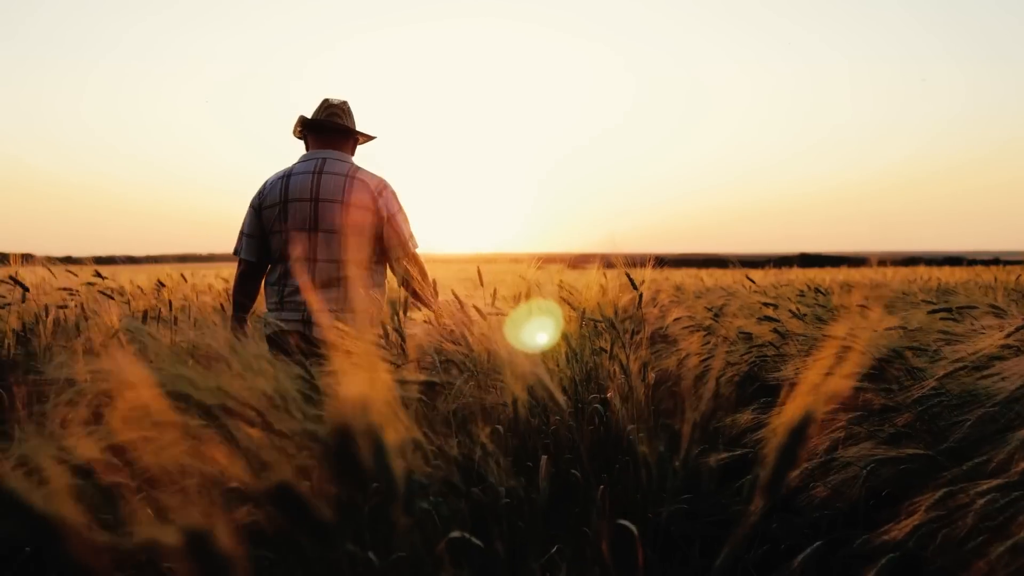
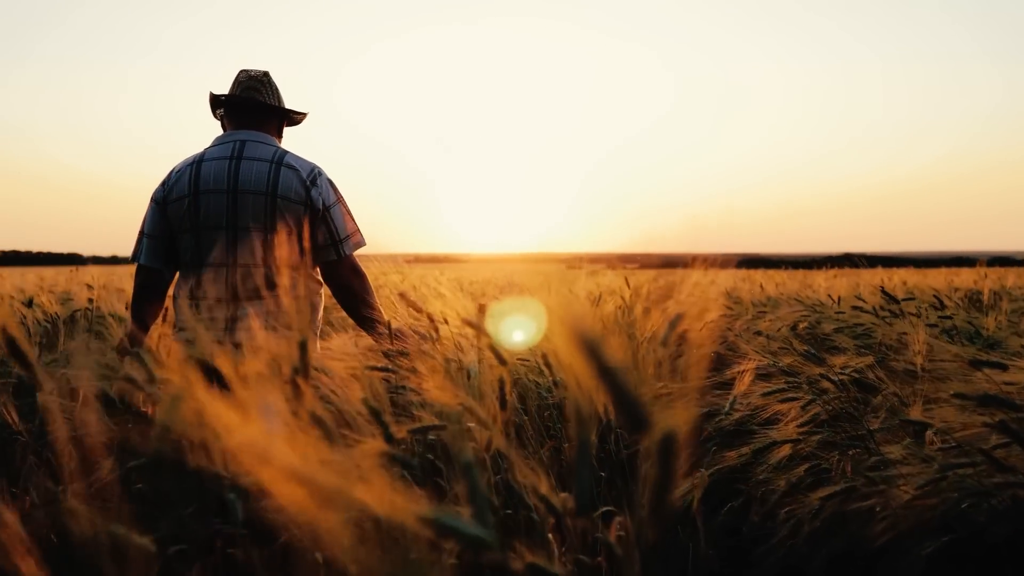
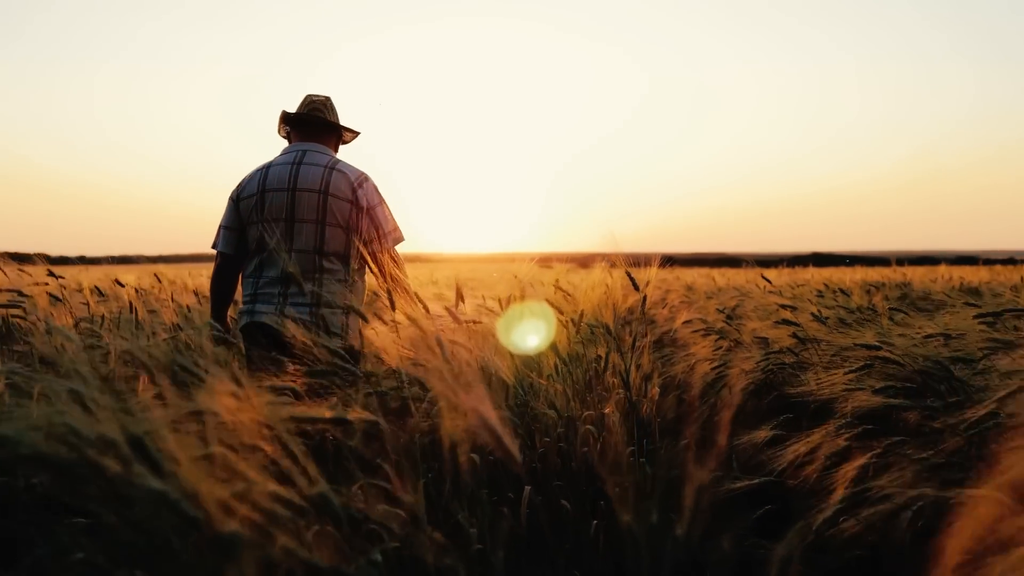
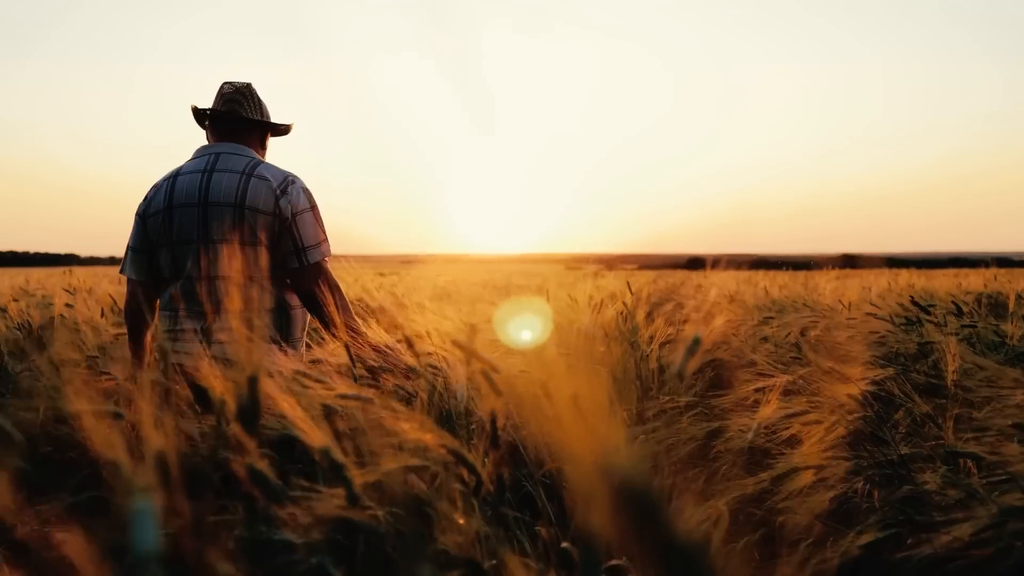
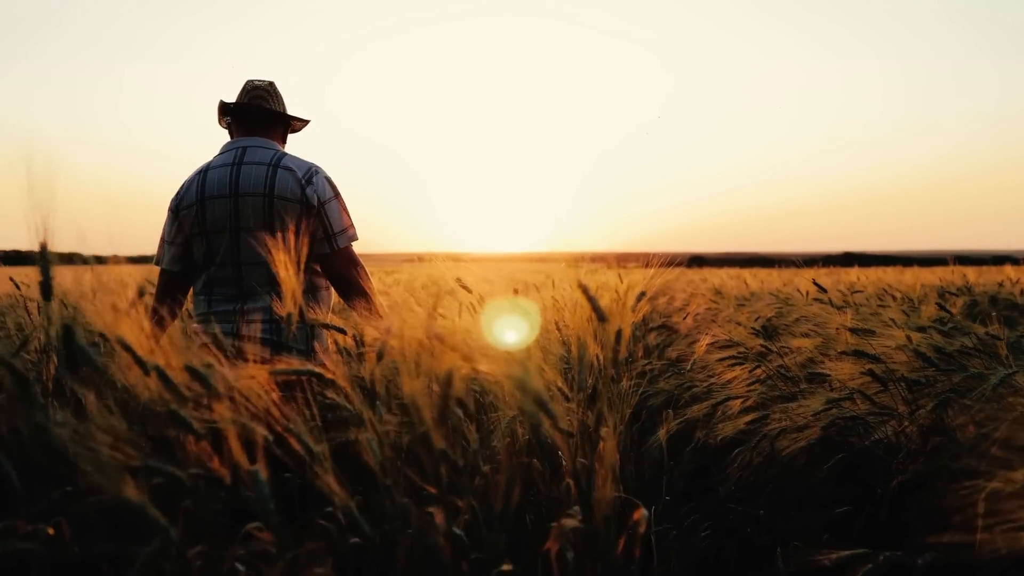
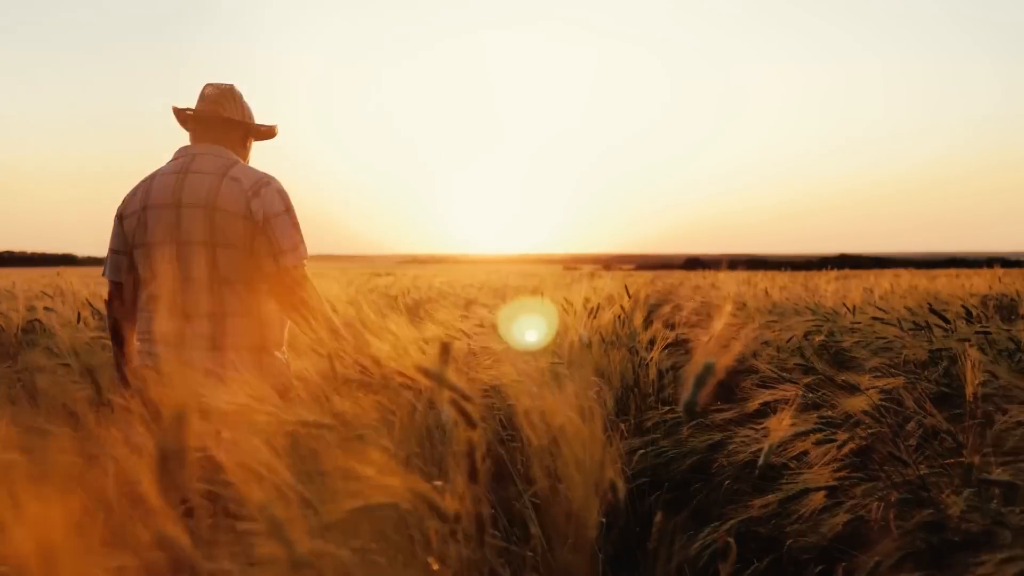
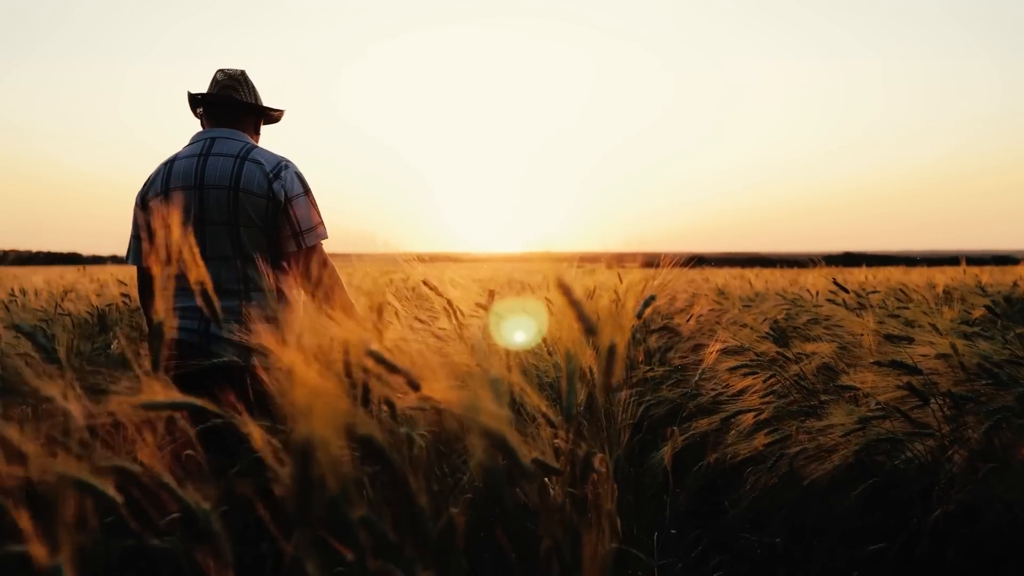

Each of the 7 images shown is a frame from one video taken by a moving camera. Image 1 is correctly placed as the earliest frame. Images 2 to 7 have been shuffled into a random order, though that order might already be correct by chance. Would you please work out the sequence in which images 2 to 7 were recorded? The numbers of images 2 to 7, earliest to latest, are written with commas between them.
3, 5, 7, 2, 4, 6
